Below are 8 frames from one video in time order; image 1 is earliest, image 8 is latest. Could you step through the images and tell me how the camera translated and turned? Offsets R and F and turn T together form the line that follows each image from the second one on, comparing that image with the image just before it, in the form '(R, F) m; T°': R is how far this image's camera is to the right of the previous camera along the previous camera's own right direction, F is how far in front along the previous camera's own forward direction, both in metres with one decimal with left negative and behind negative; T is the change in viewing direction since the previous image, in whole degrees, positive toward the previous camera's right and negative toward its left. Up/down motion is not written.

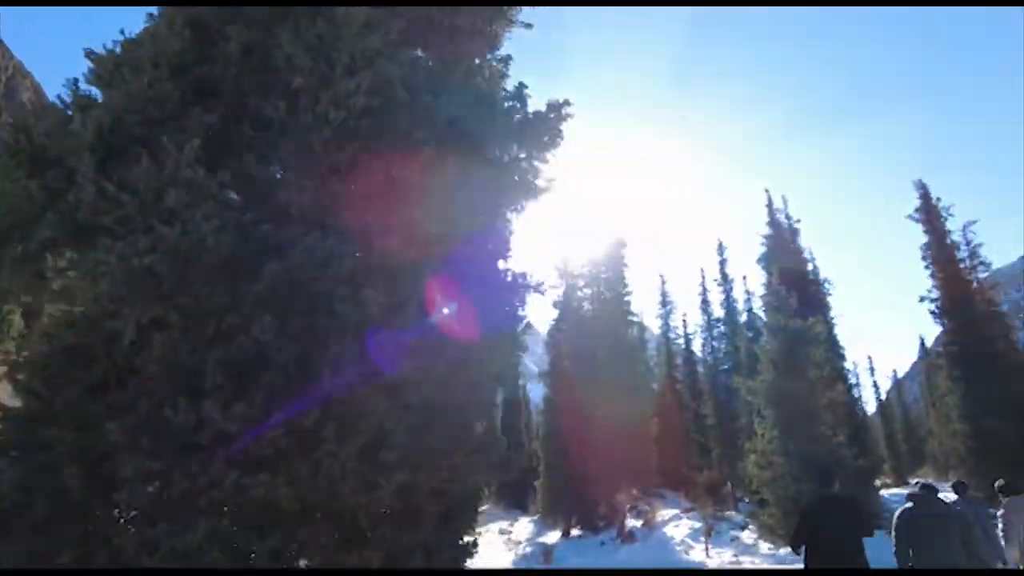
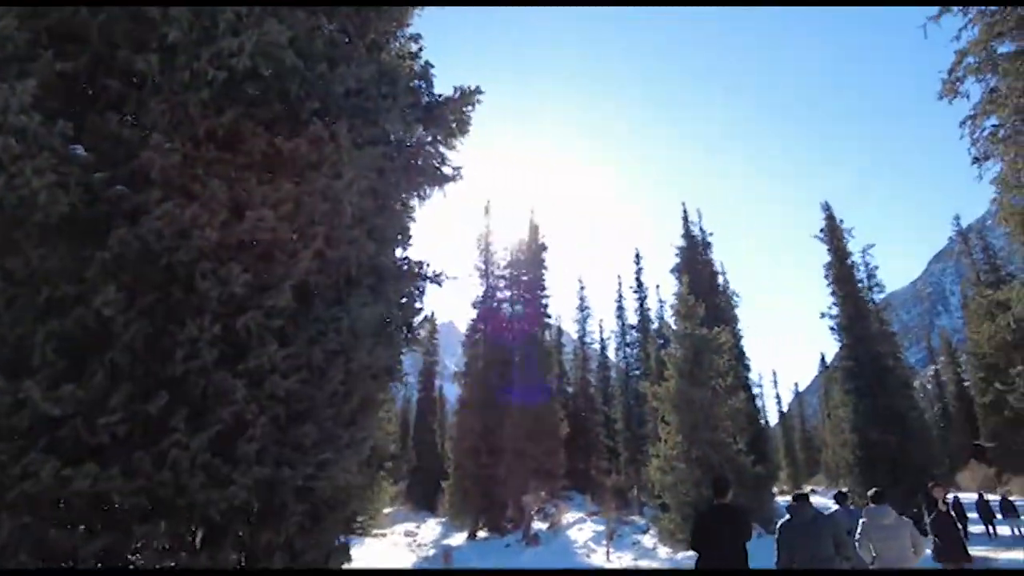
(+0.3, +0.3) m; +6°
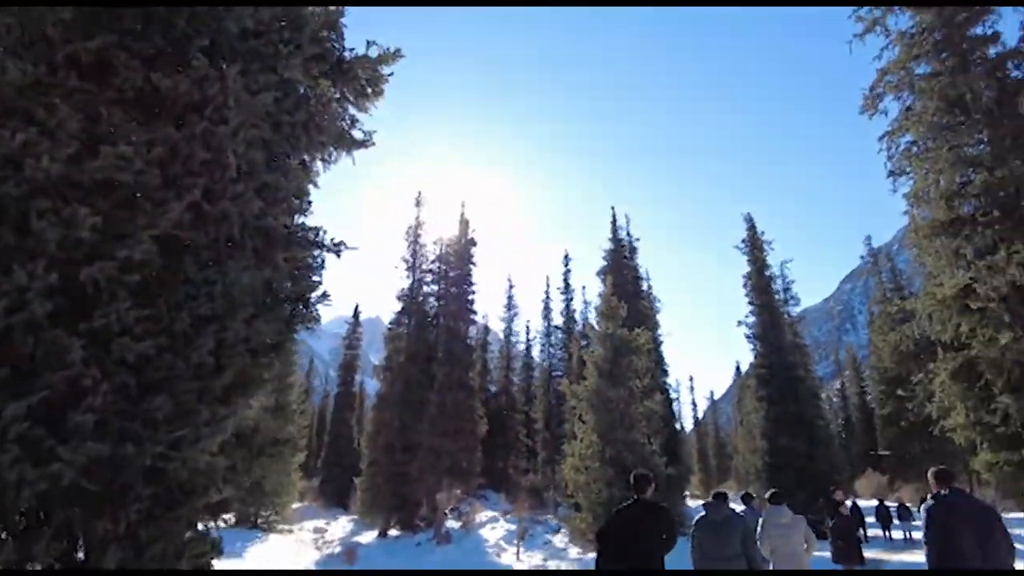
(+0.2, +0.5) m; +6°
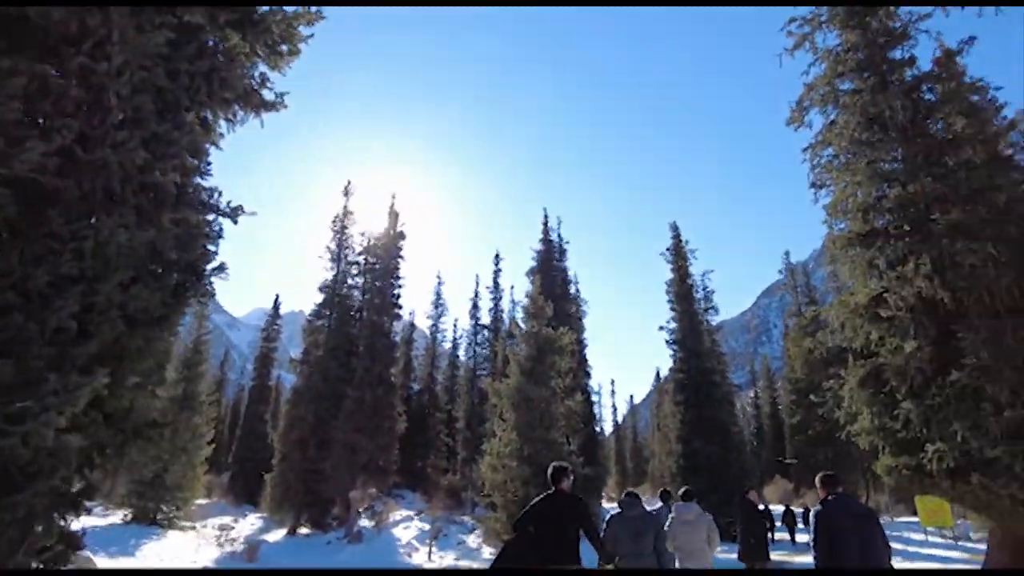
(+0.1, +0.4) m; +6°
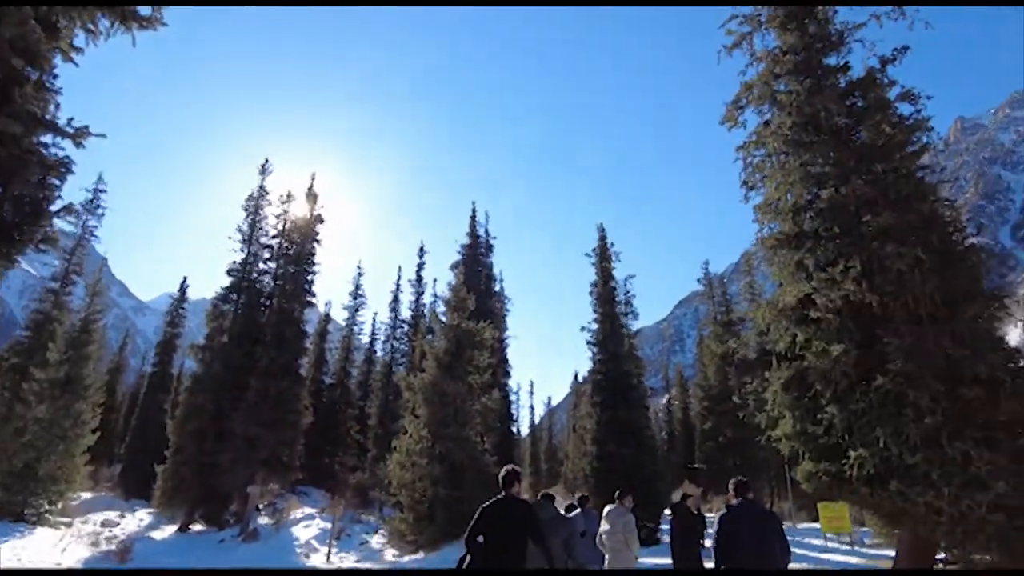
(+0.1, +0.9) m; +6°
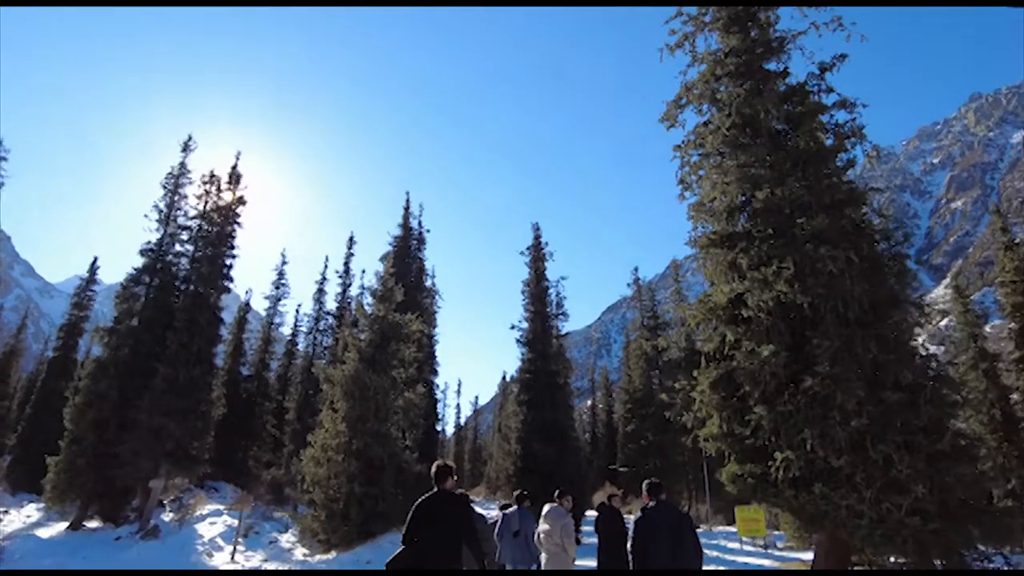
(+0.1, +0.6) m; +6°
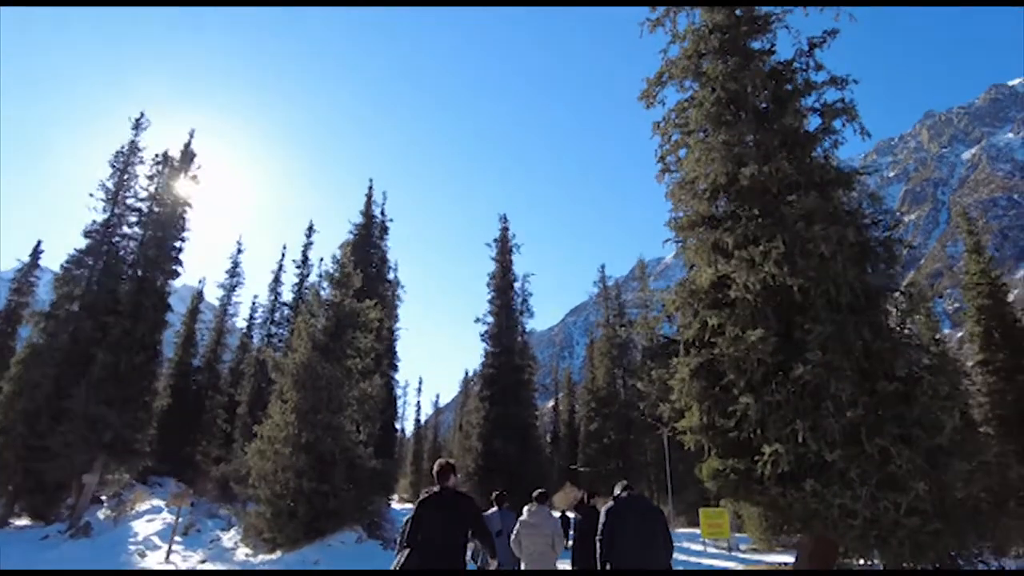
(0.0, +1.0) m; +3°
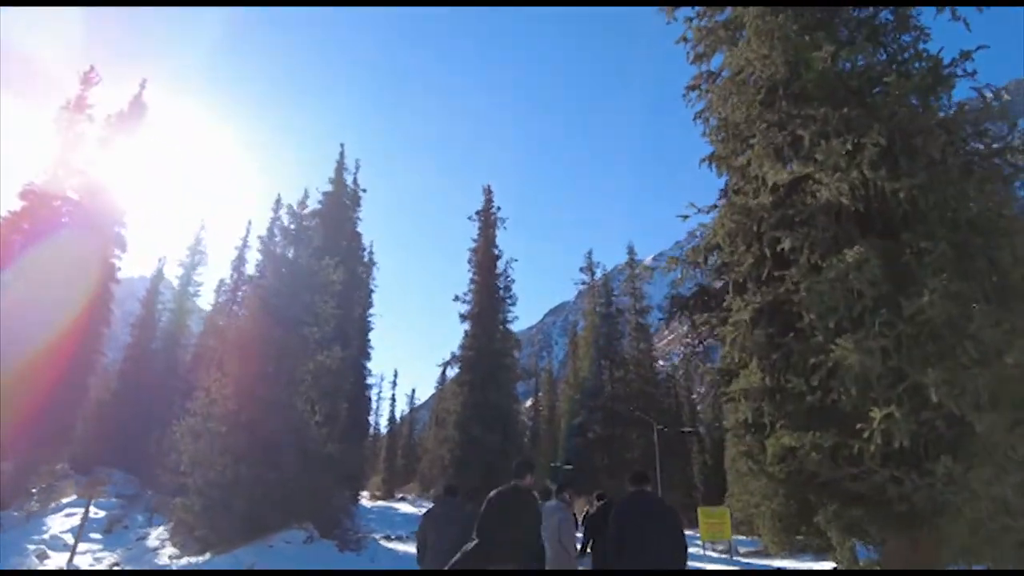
(-0.2, +2.9) m; +2°
